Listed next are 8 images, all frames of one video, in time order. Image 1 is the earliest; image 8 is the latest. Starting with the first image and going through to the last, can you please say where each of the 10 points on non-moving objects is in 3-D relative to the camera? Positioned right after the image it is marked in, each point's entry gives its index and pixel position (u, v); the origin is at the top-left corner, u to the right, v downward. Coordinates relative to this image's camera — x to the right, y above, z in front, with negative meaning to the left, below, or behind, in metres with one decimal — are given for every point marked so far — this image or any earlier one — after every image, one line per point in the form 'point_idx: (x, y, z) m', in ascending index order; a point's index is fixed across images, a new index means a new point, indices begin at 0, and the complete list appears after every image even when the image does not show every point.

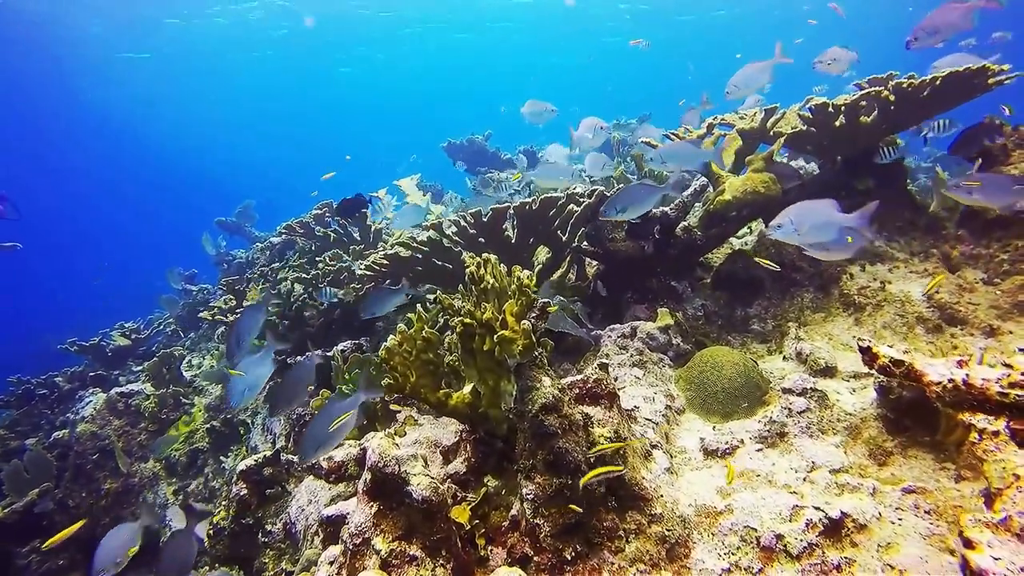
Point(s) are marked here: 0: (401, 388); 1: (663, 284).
0: (-0.5, -0.4, +2.8) m
1: (+1.0, 0.0, +4.5) m
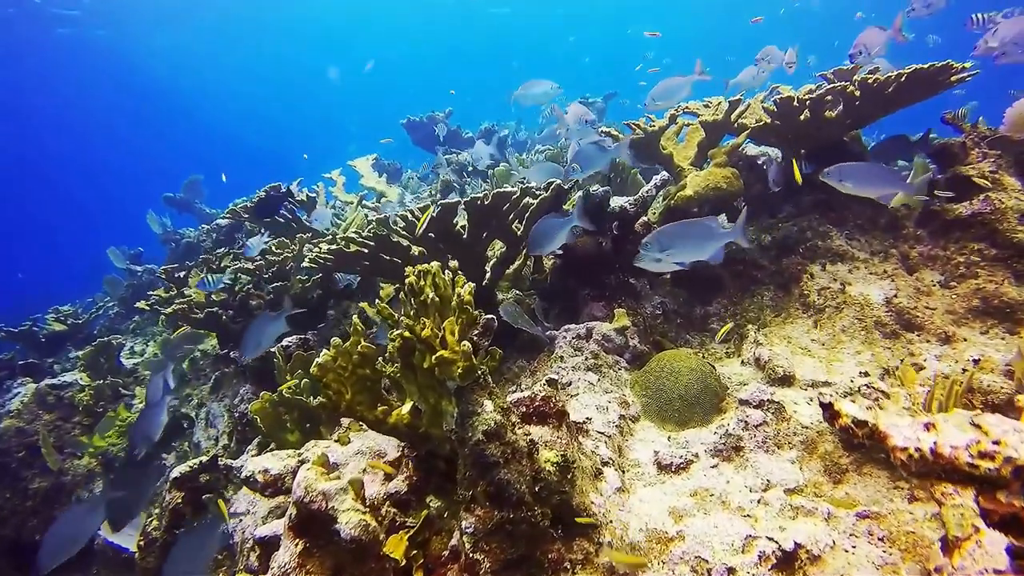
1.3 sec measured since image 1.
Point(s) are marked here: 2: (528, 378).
0: (-0.7, -0.5, +2.6) m
1: (+0.7, 0.0, +4.4) m
2: (+0.1, -0.5, +3.9) m
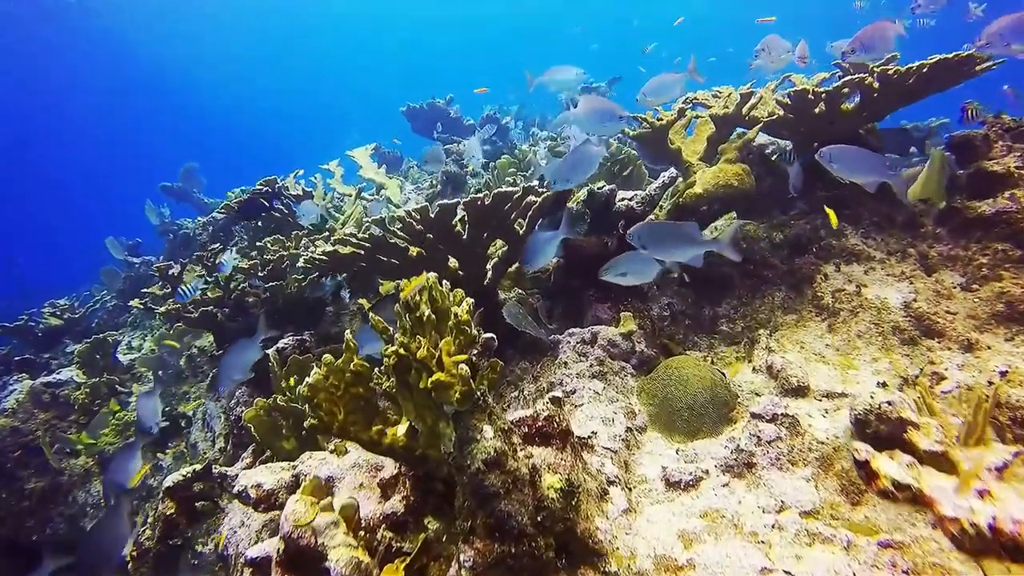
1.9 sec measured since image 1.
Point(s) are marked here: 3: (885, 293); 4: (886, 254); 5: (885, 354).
0: (-0.7, -0.5, +2.5) m
1: (+0.7, 0.0, +4.2) m
2: (+0.1, -0.5, +3.7) m
3: (+2.1, 0.0, +3.7) m
4: (+2.3, +0.2, +4.0) m
5: (+1.9, -0.3, +3.4) m
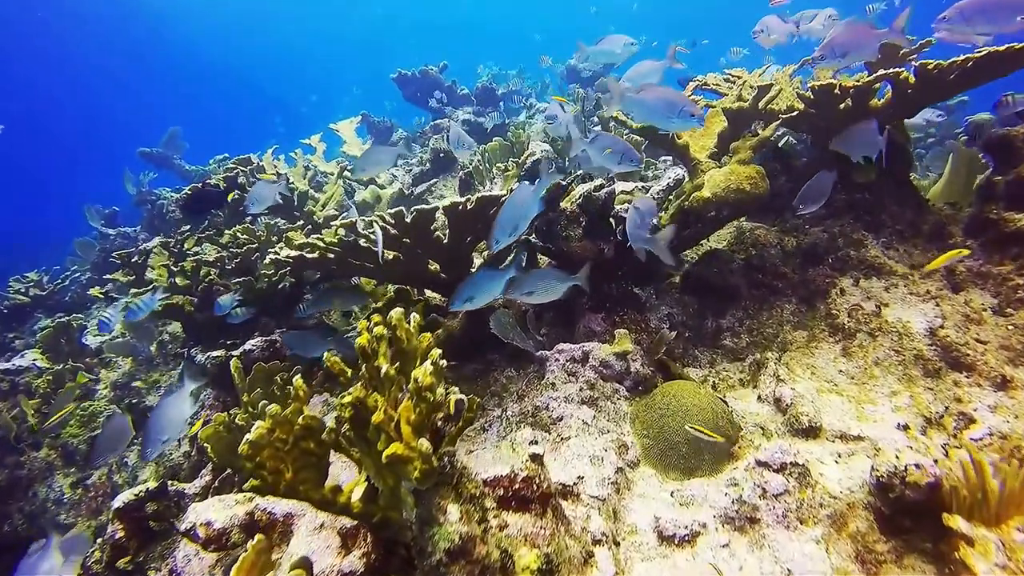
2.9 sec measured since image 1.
0: (-0.8, -0.7, +2.1) m
1: (+0.7, 0.0, +3.9) m
2: (0.0, -0.6, +3.4) m
3: (+2.0, -0.1, +3.3) m
4: (+2.2, +0.1, +3.6) m
5: (+1.8, -0.5, +3.0) m
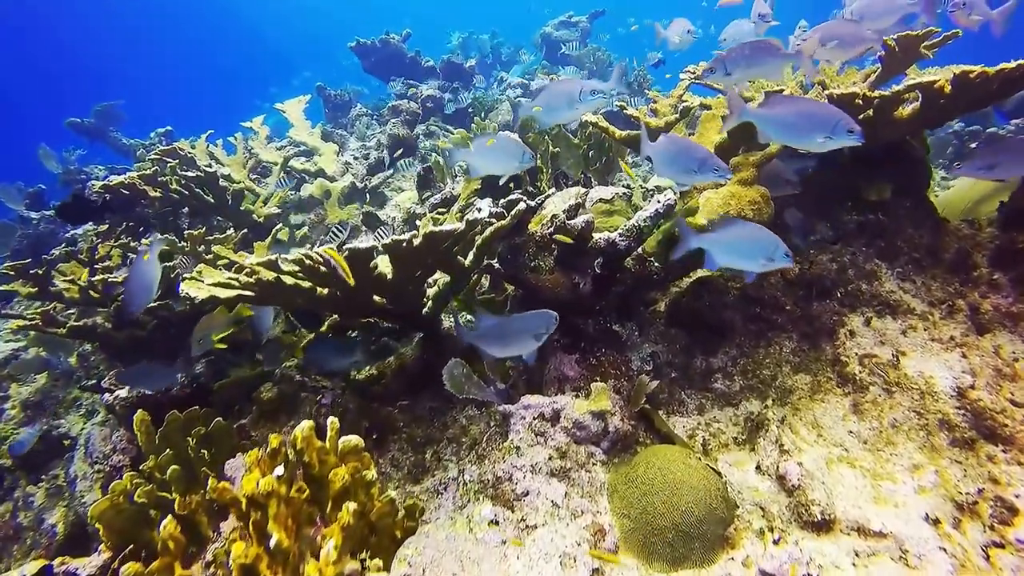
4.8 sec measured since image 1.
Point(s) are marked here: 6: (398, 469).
0: (-0.9, -0.9, +1.6) m
1: (+0.5, -0.2, +3.3) m
2: (-0.2, -0.8, +2.9) m
3: (+1.8, -0.4, +2.9) m
4: (+2.0, -0.1, +3.1) m
5: (+1.7, -0.7, +2.6) m
6: (-0.6, -0.9, +3.1) m
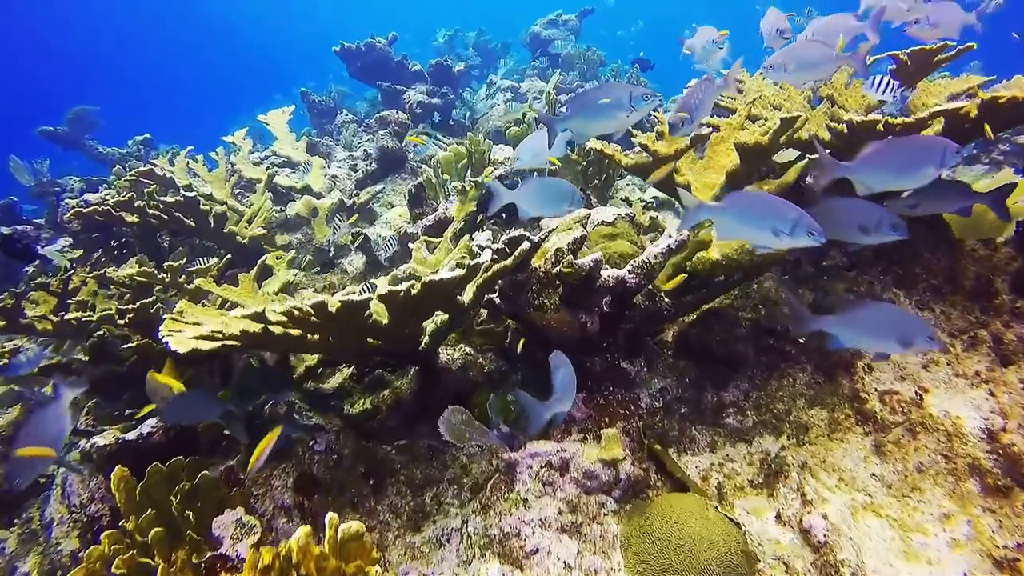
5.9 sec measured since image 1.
0: (-0.9, -1.1, +1.4) m
1: (+0.5, -0.4, +3.2) m
2: (-0.1, -1.0, +2.7) m
3: (+1.9, -0.5, +2.7) m
4: (+2.0, -0.2, +3.0) m
5: (+1.7, -0.8, +2.5) m
6: (-0.5, -1.1, +3.0) m
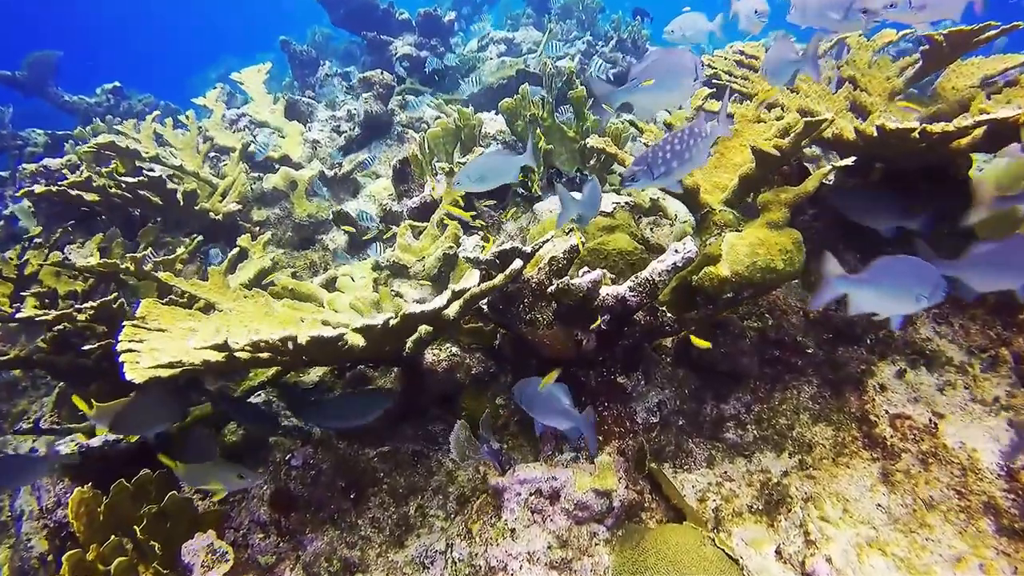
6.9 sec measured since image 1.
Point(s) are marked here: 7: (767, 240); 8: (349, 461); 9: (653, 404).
0: (-0.9, -1.3, +1.3) m
1: (+0.4, -0.4, +3.0) m
2: (-0.2, -1.1, +2.6) m
3: (+1.8, -0.6, +2.6) m
4: (+2.0, -0.3, +2.8) m
5: (+1.7, -1.0, +2.3) m
6: (-0.6, -1.1, +2.8) m
7: (+1.0, +0.2, +2.6) m
8: (-0.8, -0.8, +3.0) m
9: (+0.6, -0.5, +3.0) m
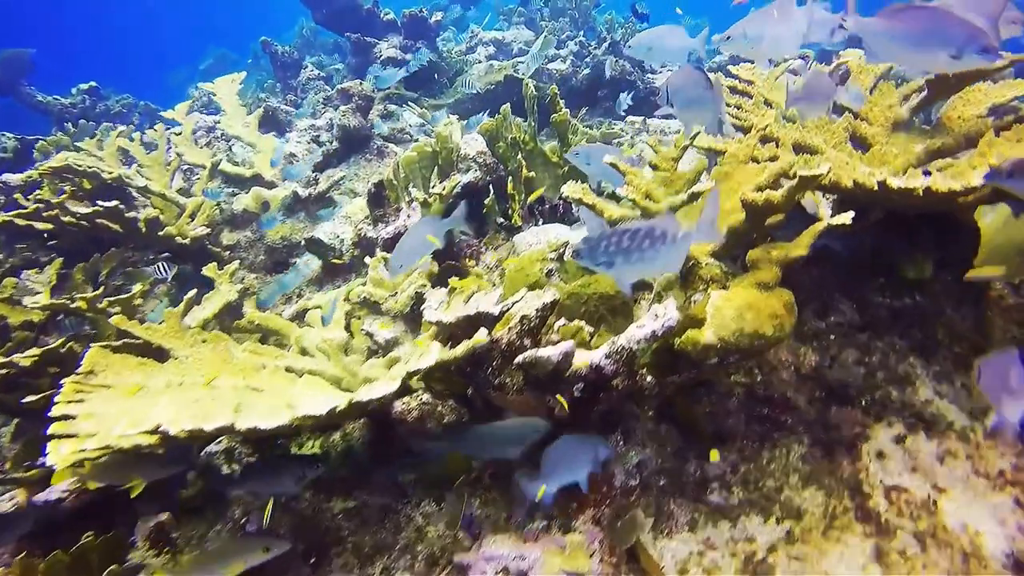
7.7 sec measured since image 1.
0: (-1.0, -1.6, +1.1) m
1: (+0.3, -0.6, +2.8) m
2: (-0.3, -1.3, +2.4) m
3: (+1.7, -0.8, +2.4) m
4: (+1.9, -0.5, +2.6) m
5: (+1.5, -1.2, +2.1) m
6: (-0.7, -1.3, +2.7) m
7: (+0.9, 0.0, +2.4) m
8: (-0.9, -1.0, +2.9) m
9: (+0.5, -0.8, +2.8) m
